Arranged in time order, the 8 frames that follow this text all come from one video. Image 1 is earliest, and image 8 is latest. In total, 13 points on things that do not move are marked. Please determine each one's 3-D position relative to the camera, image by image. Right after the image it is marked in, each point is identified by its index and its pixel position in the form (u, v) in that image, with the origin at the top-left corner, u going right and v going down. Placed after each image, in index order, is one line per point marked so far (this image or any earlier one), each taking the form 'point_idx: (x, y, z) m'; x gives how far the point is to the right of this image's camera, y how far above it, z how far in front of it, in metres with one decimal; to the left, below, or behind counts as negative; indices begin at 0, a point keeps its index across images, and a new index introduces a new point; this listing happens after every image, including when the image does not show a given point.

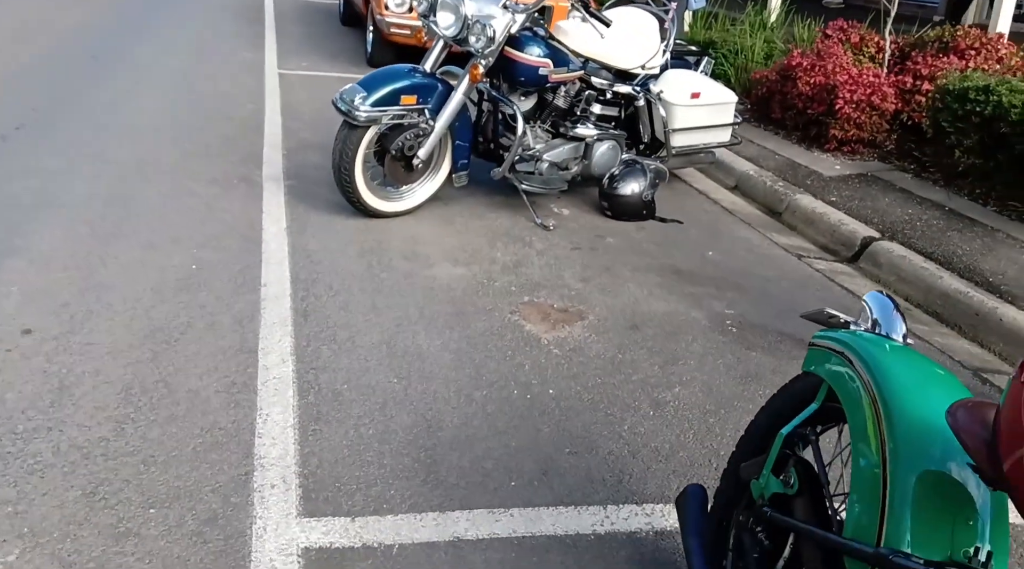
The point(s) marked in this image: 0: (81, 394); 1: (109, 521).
0: (-1.6, -0.4, +3.5) m
1: (-1.2, -0.7, +2.8) m
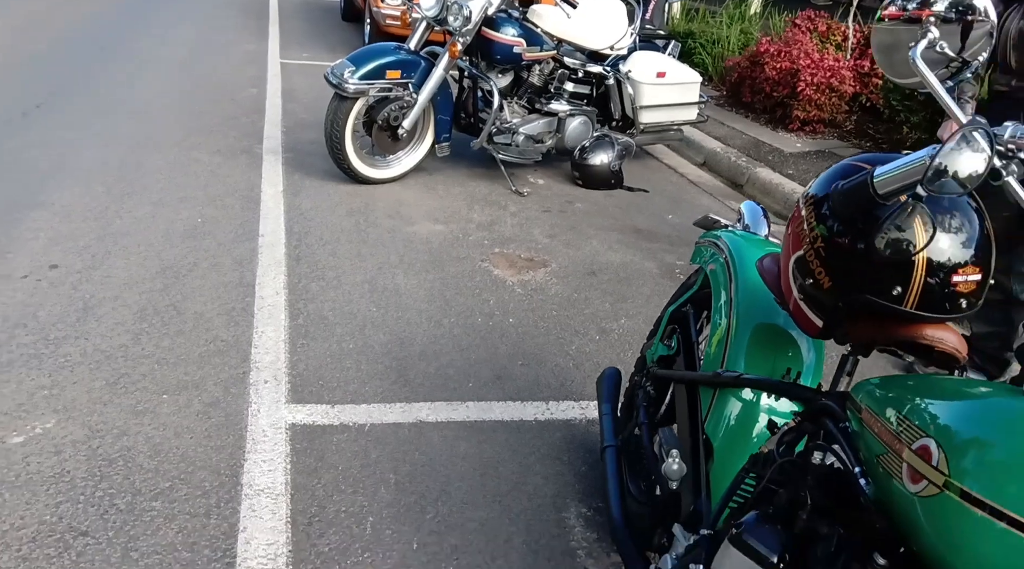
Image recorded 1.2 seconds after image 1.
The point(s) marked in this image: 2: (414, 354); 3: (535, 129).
0: (-1.8, -0.1, +4.1) m
1: (-1.4, -0.4, +3.4) m
2: (-0.4, -0.3, +3.9) m
3: (+0.2, +1.0, +6.5) m
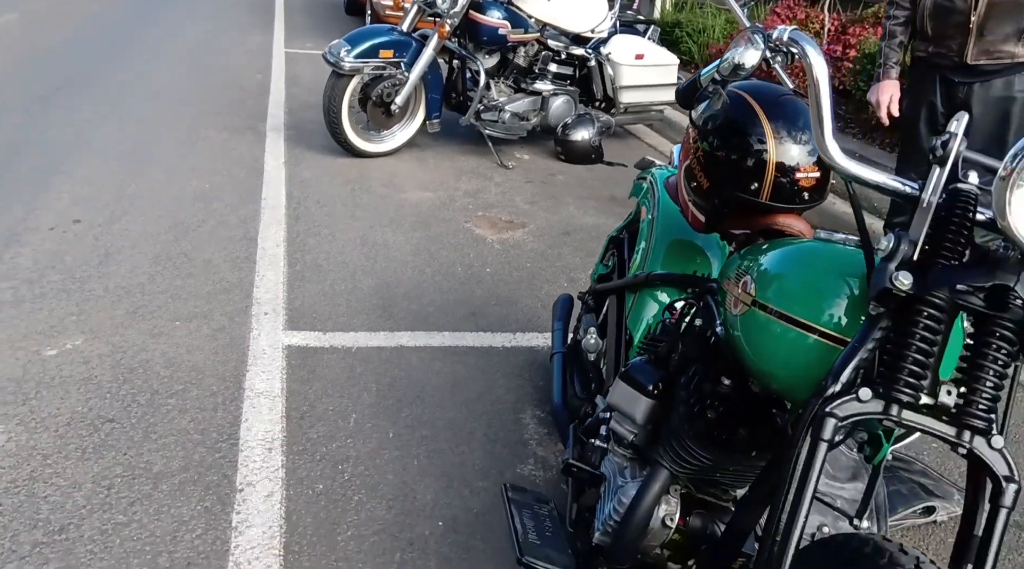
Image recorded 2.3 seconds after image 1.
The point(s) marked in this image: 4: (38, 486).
0: (-1.9, +0.1, +4.6) m
1: (-1.5, -0.2, +3.9) m
2: (-0.5, -0.1, +4.4) m
3: (+0.1, +1.3, +6.9) m
4: (-1.4, -0.6, +2.8) m
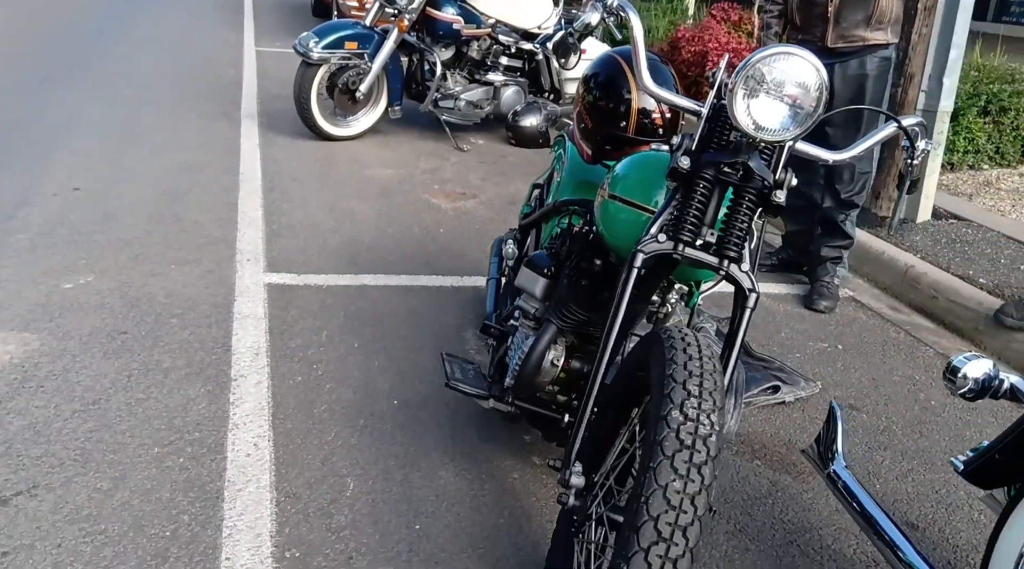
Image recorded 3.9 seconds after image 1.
0: (-2.2, +0.4, +5.2) m
1: (-1.8, +0.1, +4.6) m
2: (-0.8, +0.2, +5.2) m
3: (-0.3, +1.5, +7.7) m
4: (-1.6, -0.3, +3.5) m
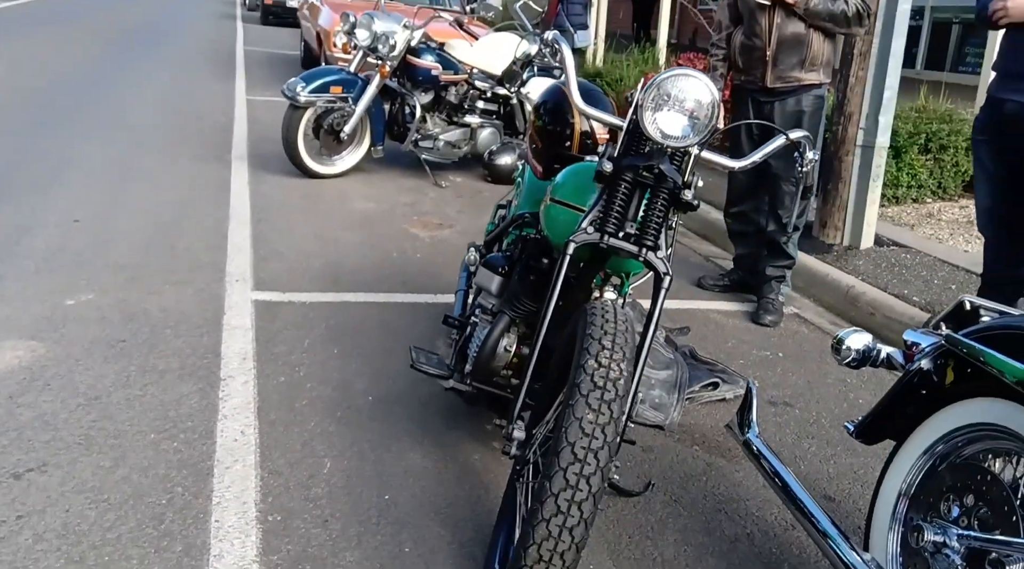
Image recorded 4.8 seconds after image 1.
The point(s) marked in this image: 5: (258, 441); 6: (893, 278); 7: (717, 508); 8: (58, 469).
0: (-2.3, +0.2, +5.6) m
1: (-1.9, 0.0, +4.9) m
2: (-1.0, +0.1, +5.5) m
3: (-0.5, +1.3, +8.2) m
4: (-1.8, -0.4, +3.8) m
5: (-0.9, -0.6, +3.4) m
6: (+2.2, 0.0, +5.6) m
7: (+0.7, -0.7, +3.1) m
8: (-1.5, -0.6, +3.1) m
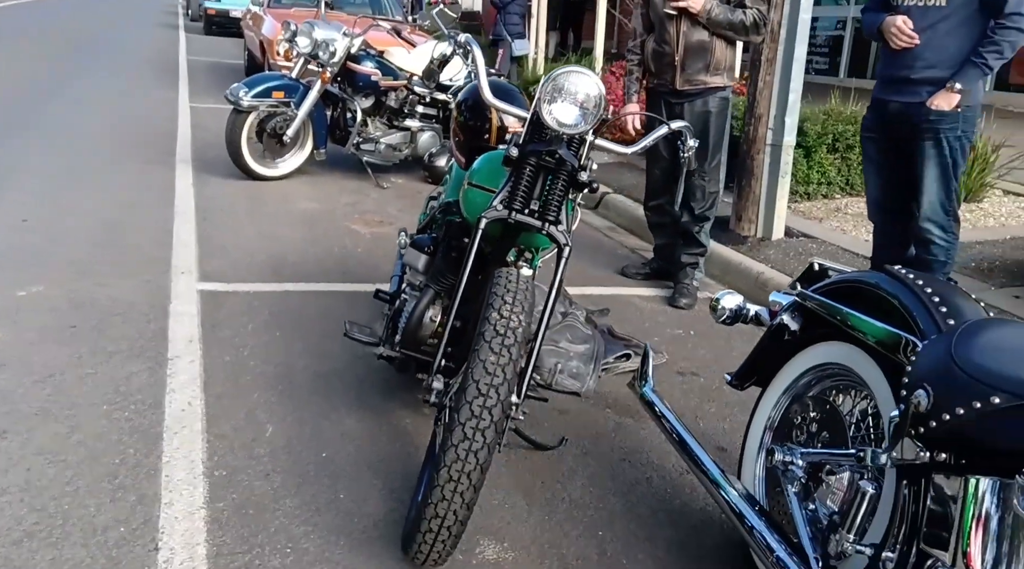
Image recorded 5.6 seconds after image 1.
0: (-2.8, +0.3, +5.9) m
1: (-2.3, 0.0, +5.2) m
2: (-1.4, +0.1, +5.8) m
3: (-1.1, +1.3, +8.5) m
4: (-2.1, -0.3, +4.1) m
5: (-1.2, -0.5, +3.7) m
6: (+1.8, +0.1, +6.1) m
7: (+0.4, -0.6, +3.5) m
8: (-1.8, -0.5, +3.4) m
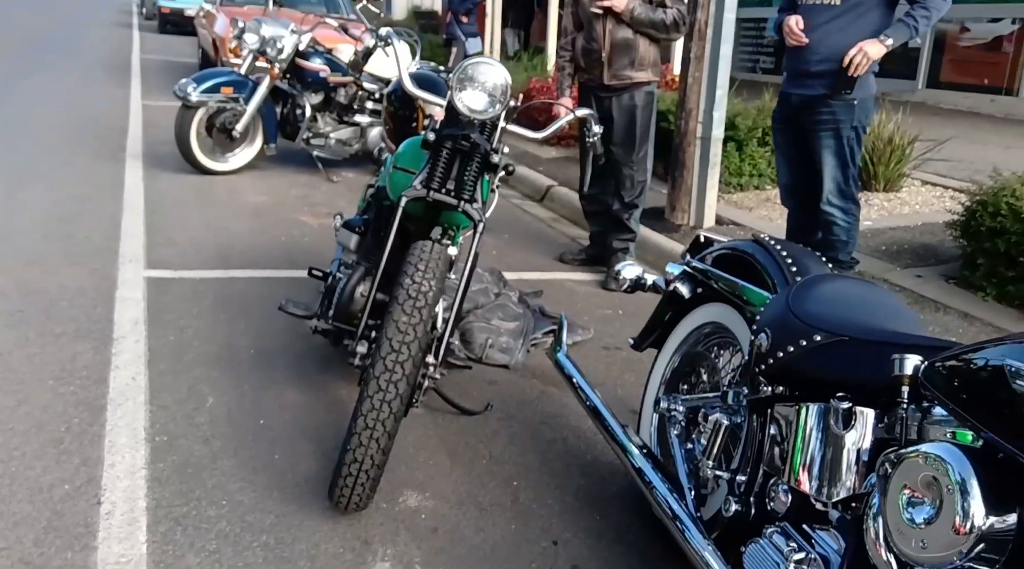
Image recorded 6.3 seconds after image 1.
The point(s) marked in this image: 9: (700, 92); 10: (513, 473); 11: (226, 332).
0: (-3.1, +0.3, +6.0) m
1: (-2.6, +0.1, +5.4) m
2: (-1.8, +0.2, +6.1) m
3: (-1.6, +1.4, +8.7) m
4: (-2.4, -0.2, +4.3) m
5: (-1.5, -0.4, +3.9) m
6: (+1.4, +0.2, +6.4) m
7: (+0.1, -0.5, +3.8) m
8: (-2.1, -0.5, +3.6) m
9: (+1.3, +1.4, +6.8) m
10: (0.0, -0.7, +3.3) m
11: (-1.4, -0.2, +4.6) m
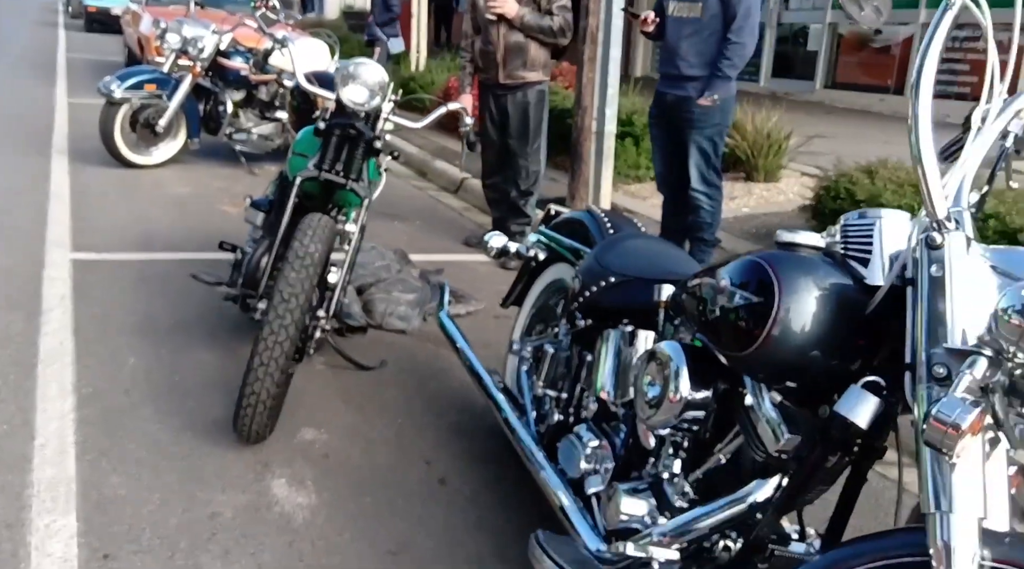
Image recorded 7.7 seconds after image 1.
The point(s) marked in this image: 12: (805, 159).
0: (-3.8, +0.4, +6.4) m
1: (-3.2, +0.2, +5.7) m
2: (-2.4, +0.3, +6.5) m
3: (-2.4, +1.5, +9.2) m
4: (-2.9, -0.1, +4.7) m
5: (-2.0, -0.3, +4.4) m
6: (+0.8, +0.4, +7.0) m
7: (-0.4, -0.4, +4.4) m
8: (-2.5, -0.4, +4.0) m
9: (+0.6, +1.5, +7.4) m
10: (-0.5, -0.5, +3.9) m
11: (-1.9, -0.1, +5.1) m
12: (+2.7, +1.2, +8.7) m
